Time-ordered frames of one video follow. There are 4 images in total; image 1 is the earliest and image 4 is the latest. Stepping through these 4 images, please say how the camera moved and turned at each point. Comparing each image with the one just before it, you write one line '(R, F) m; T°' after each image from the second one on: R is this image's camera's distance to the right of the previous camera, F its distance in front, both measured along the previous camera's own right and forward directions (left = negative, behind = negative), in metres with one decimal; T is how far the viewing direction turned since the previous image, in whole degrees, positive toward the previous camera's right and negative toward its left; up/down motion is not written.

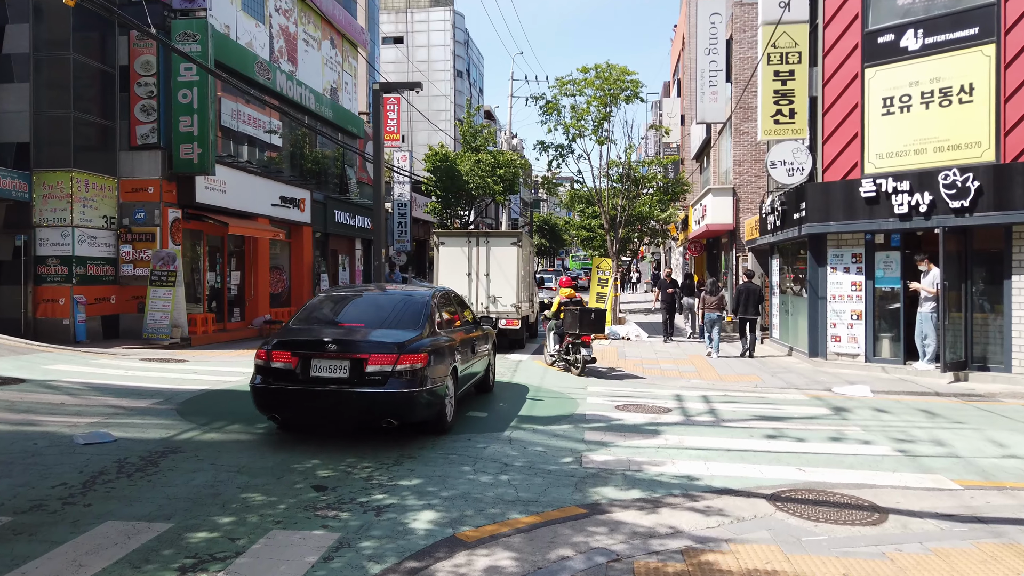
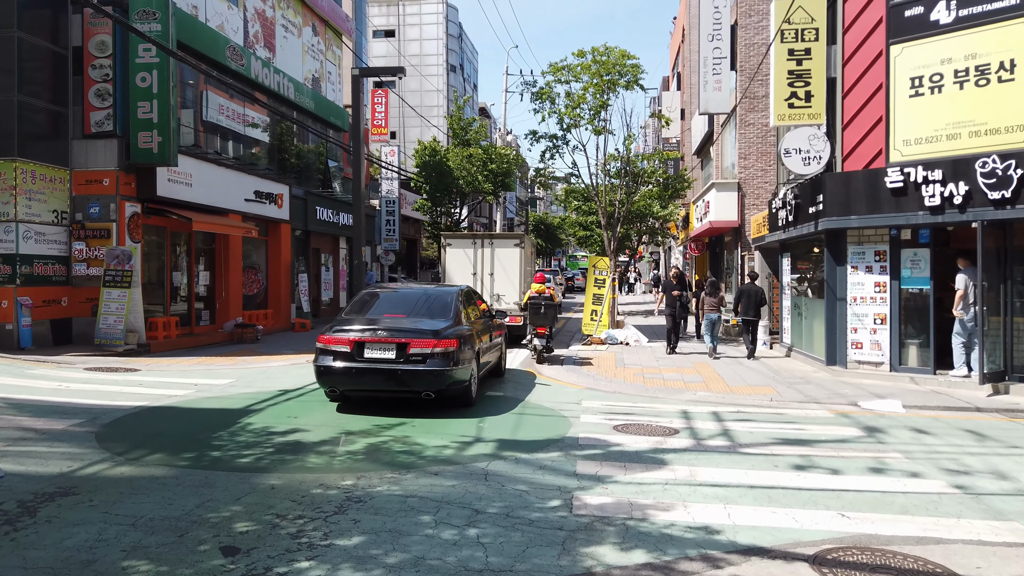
(+0.2, +1.3) m; 0°
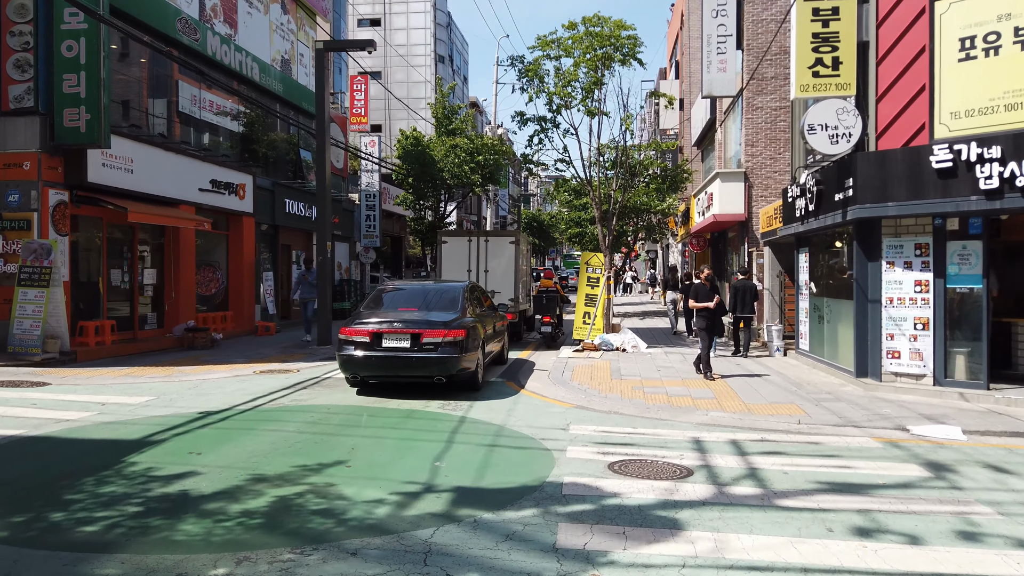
(+0.2, +1.7) m; 0°
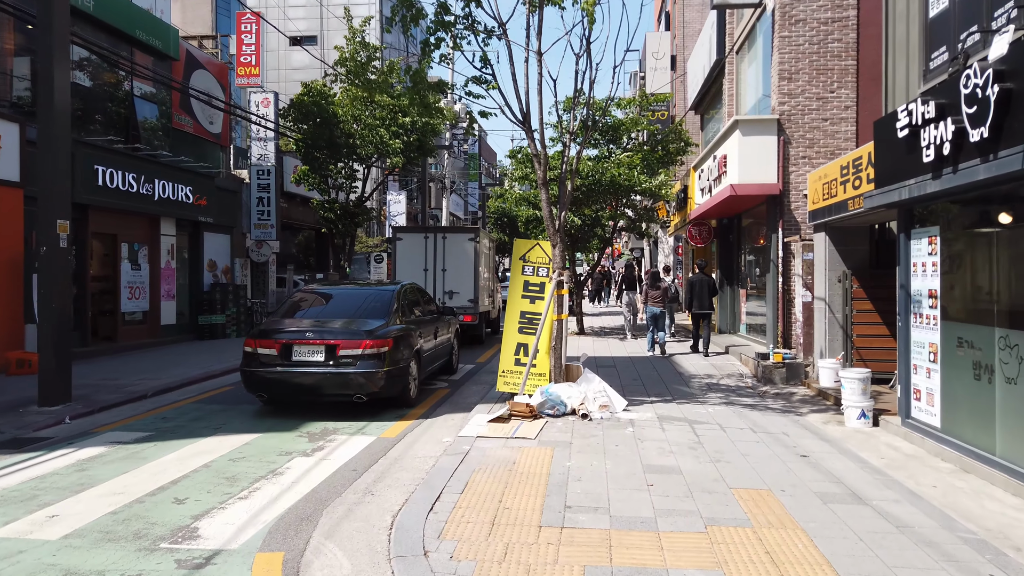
(+1.2, +6.4) m; +1°
